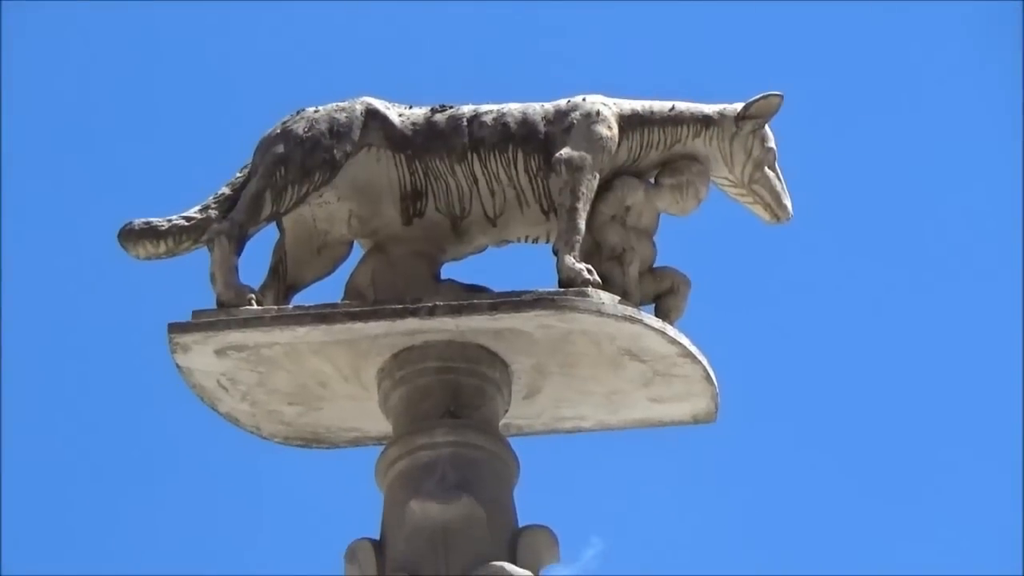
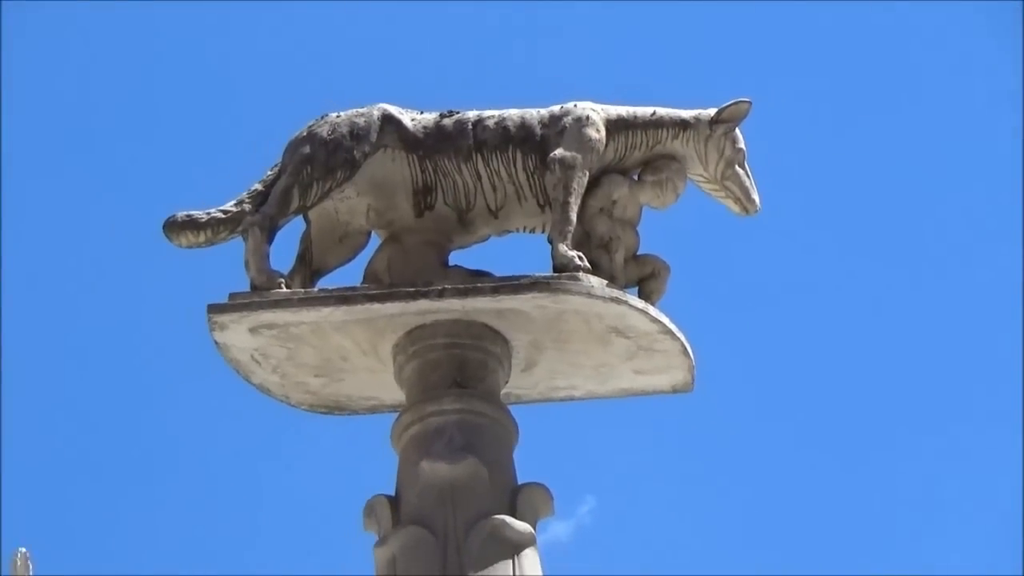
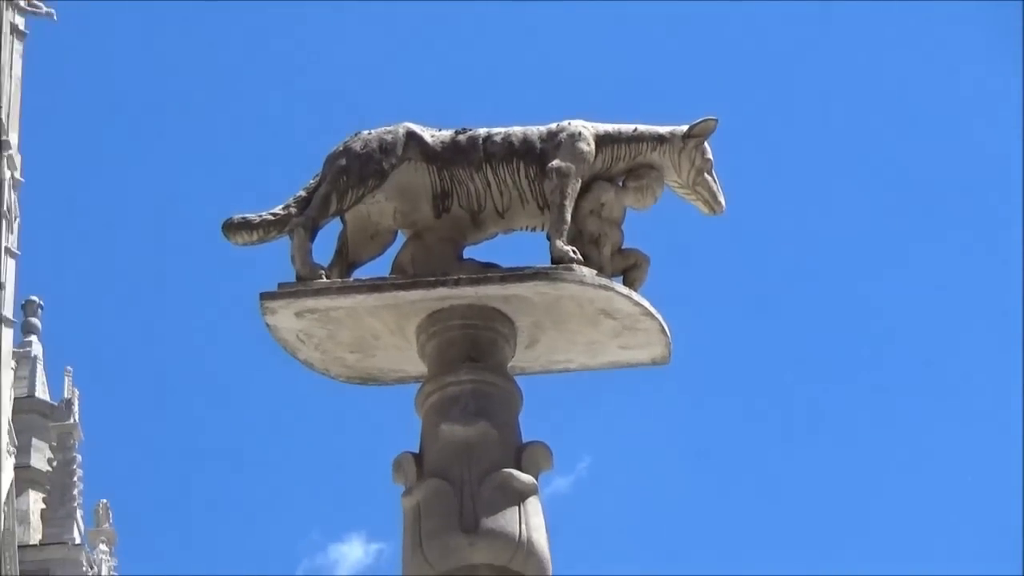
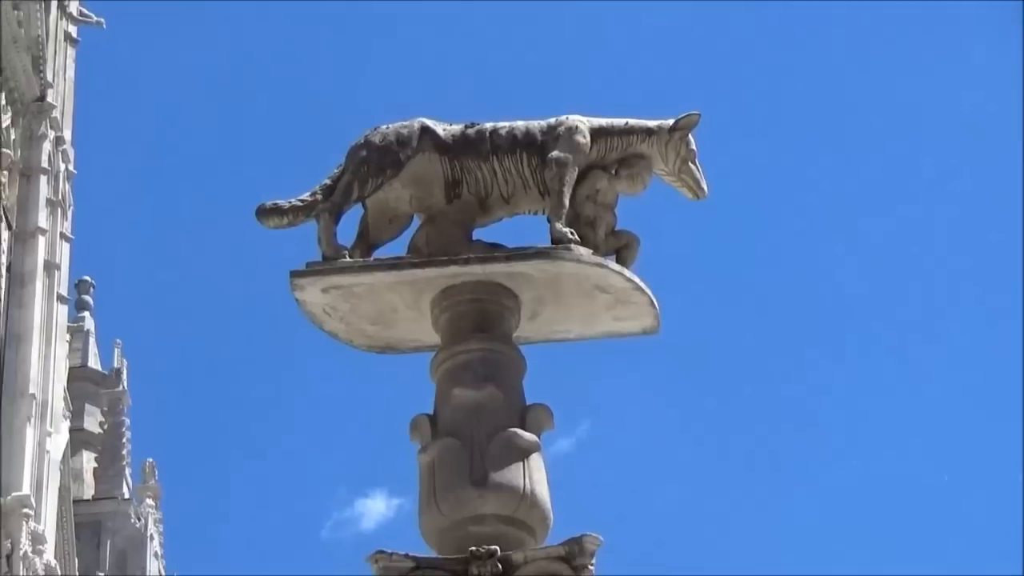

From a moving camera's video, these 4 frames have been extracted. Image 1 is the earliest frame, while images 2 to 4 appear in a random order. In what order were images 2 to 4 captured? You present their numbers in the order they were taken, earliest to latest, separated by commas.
2, 3, 4
